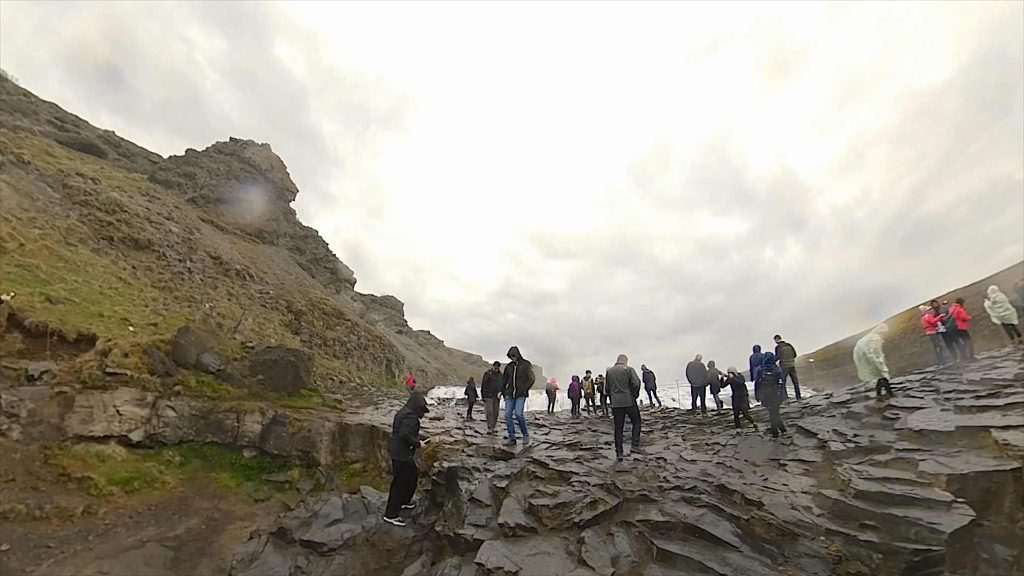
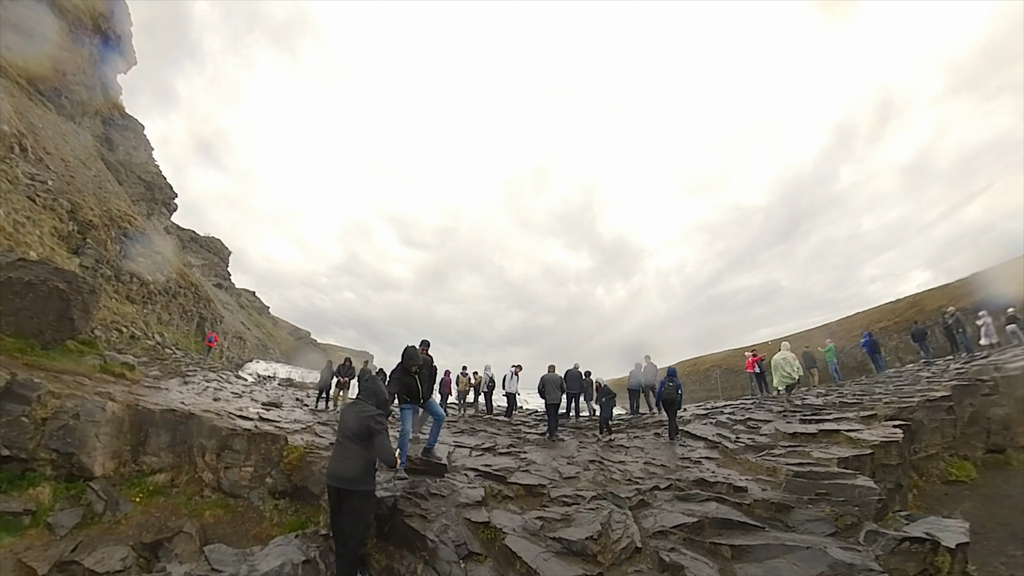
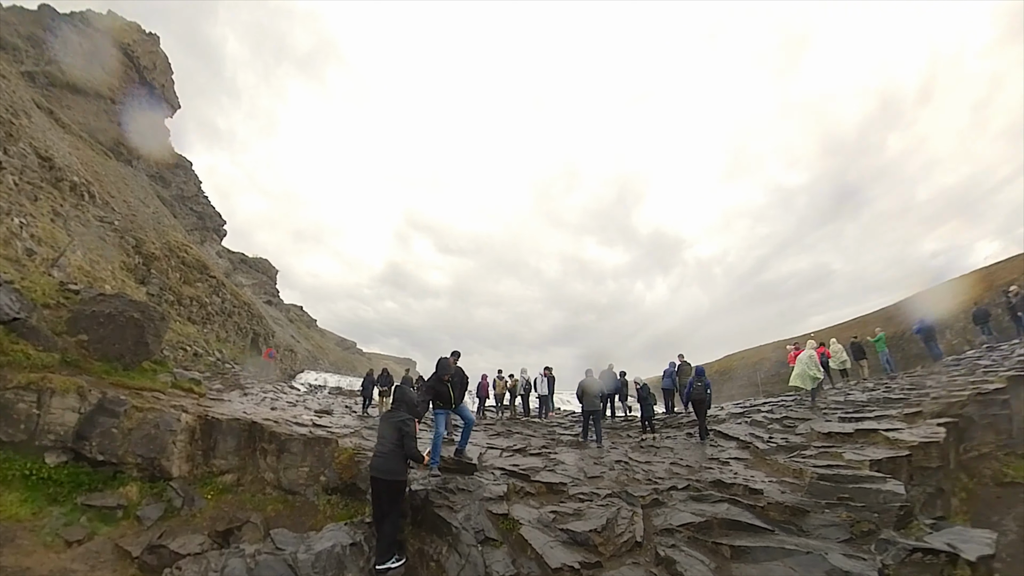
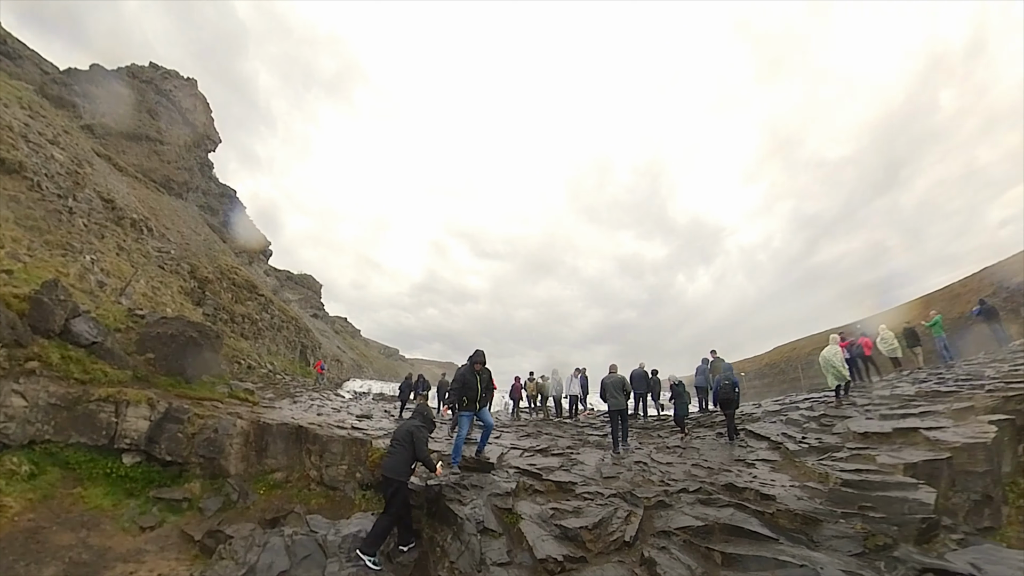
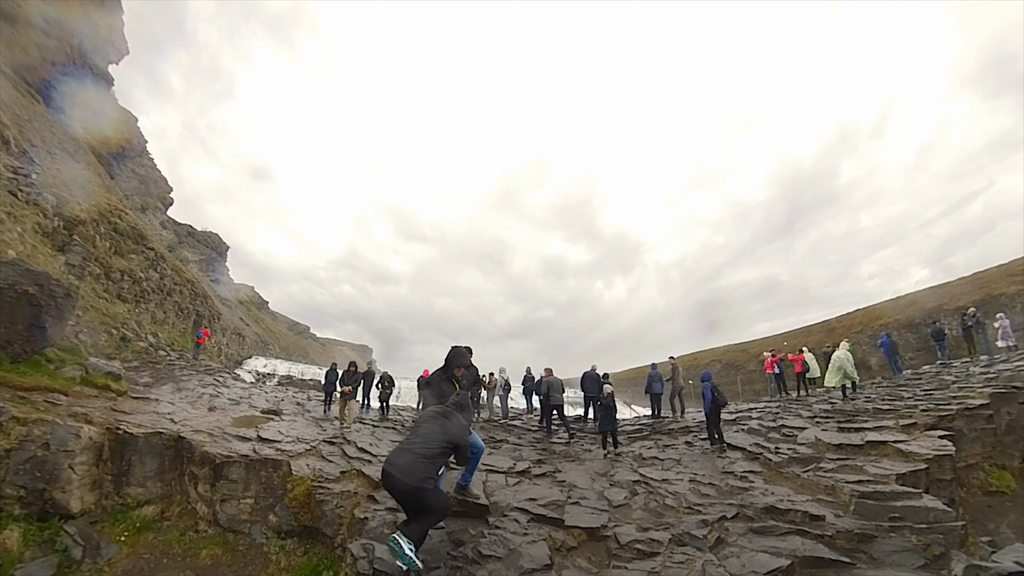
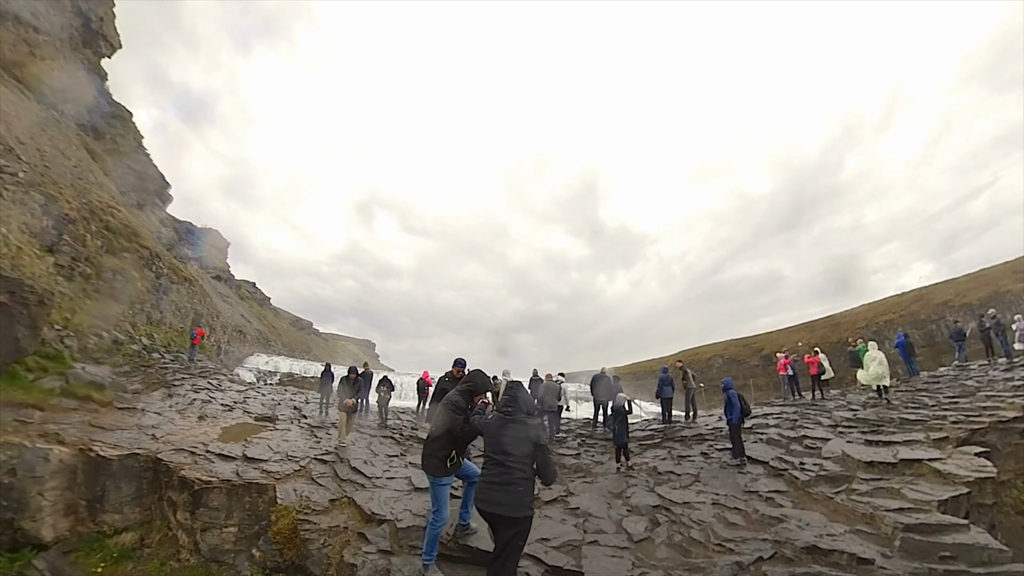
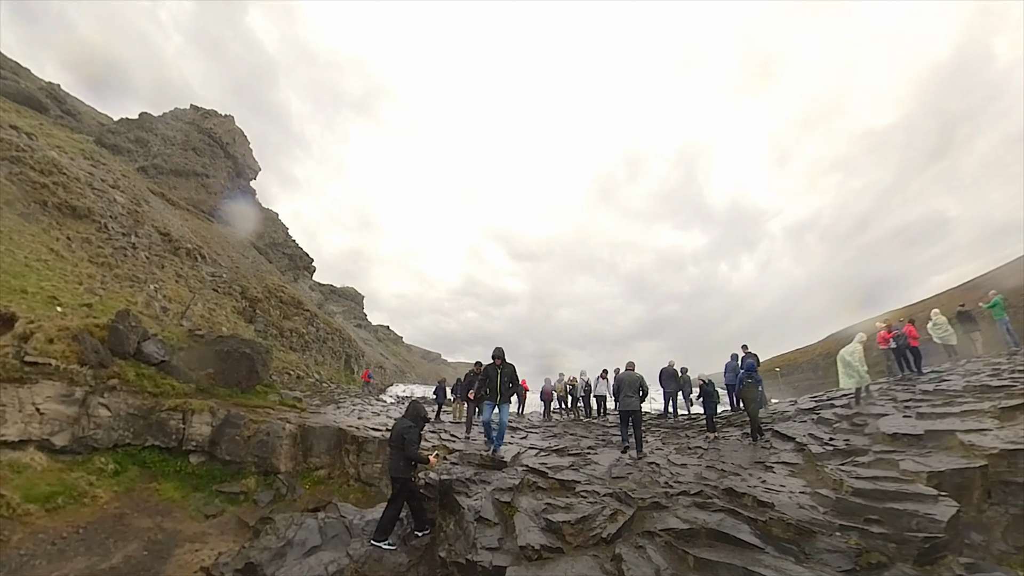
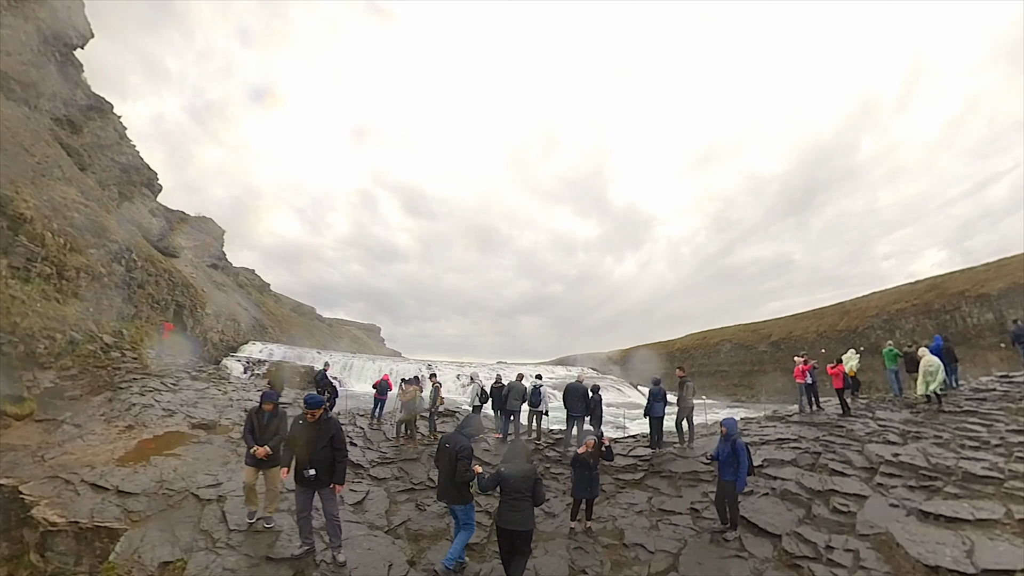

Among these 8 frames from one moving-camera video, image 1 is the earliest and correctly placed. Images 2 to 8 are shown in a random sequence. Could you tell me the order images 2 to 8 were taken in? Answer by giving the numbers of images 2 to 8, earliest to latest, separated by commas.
7, 4, 3, 2, 5, 6, 8
